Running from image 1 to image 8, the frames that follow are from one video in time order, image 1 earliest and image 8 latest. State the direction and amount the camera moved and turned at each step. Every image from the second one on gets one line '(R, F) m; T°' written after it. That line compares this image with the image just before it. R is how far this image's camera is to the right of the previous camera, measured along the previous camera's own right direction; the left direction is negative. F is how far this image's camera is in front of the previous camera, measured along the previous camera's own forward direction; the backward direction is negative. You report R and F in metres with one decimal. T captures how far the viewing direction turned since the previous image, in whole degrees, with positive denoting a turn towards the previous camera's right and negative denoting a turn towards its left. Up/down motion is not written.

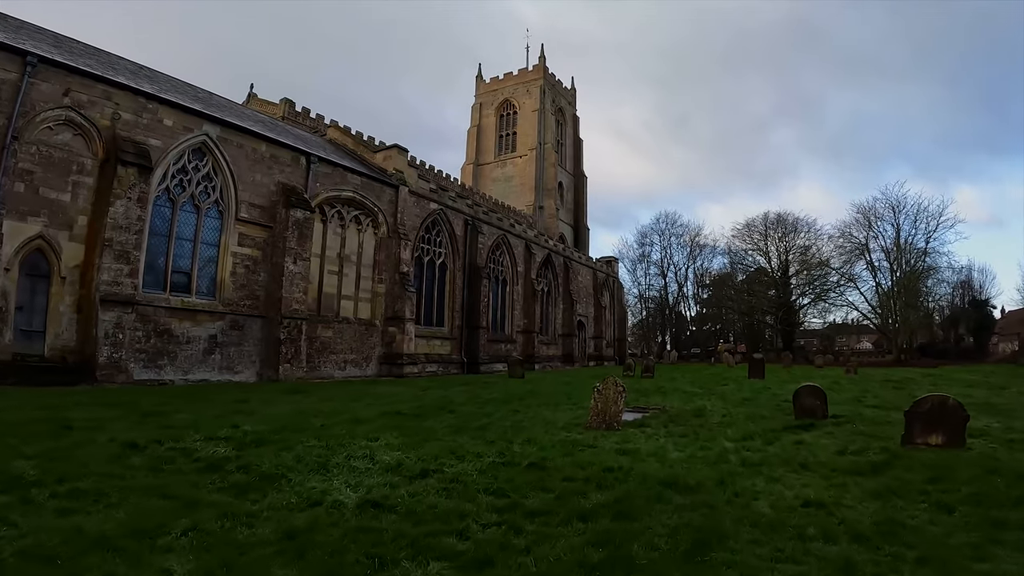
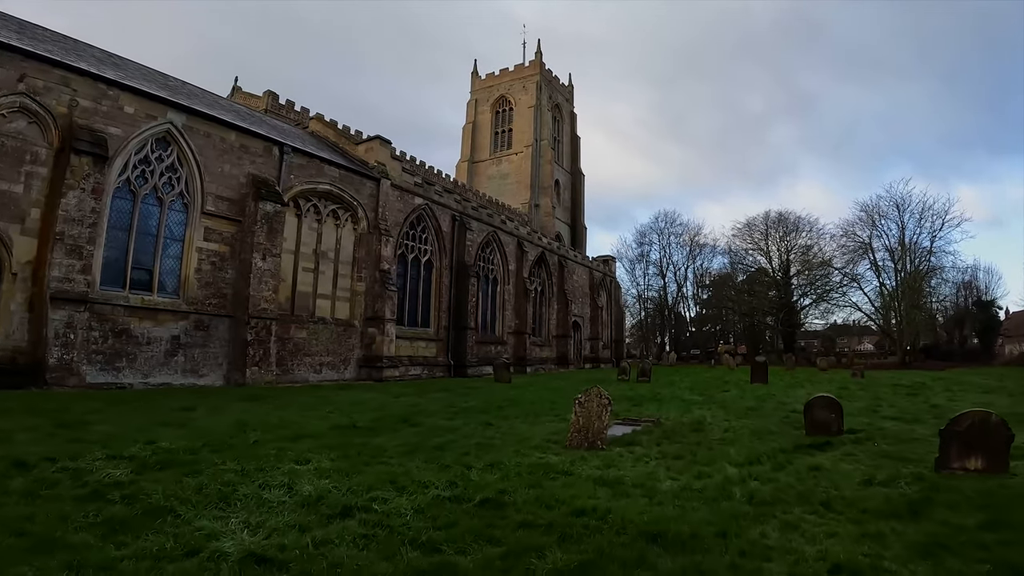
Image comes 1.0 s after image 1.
(+0.4, +0.9) m; 0°
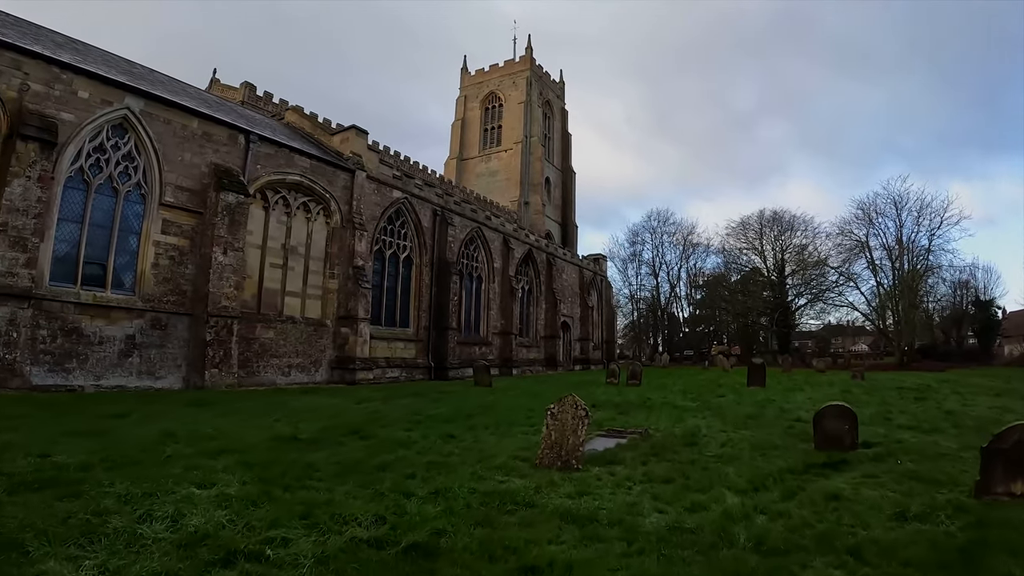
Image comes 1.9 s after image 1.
(+0.3, +0.9) m; +1°
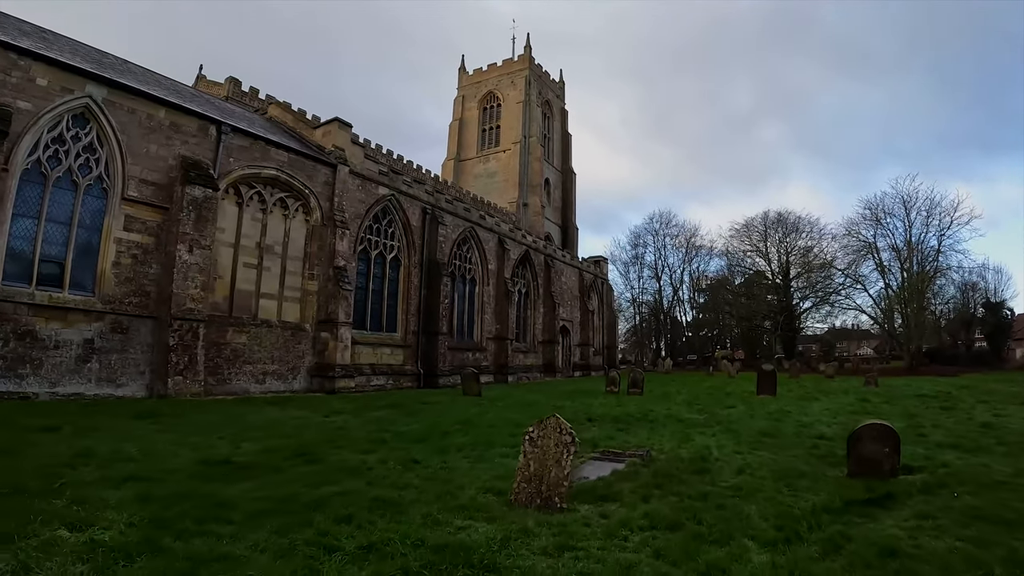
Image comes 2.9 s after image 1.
(+0.3, +0.9) m; 0°
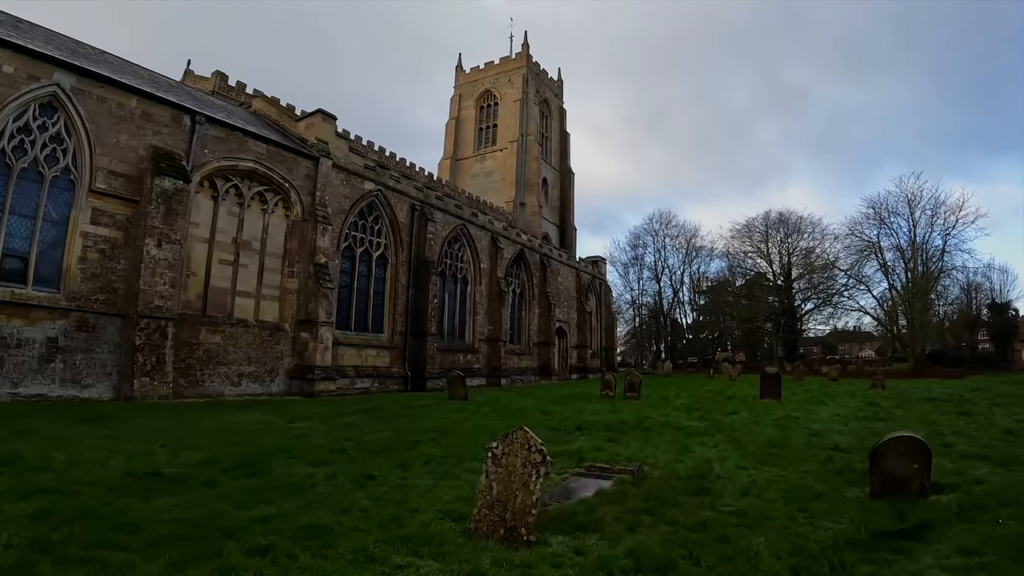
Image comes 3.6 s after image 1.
(+0.3, +0.7) m; 0°
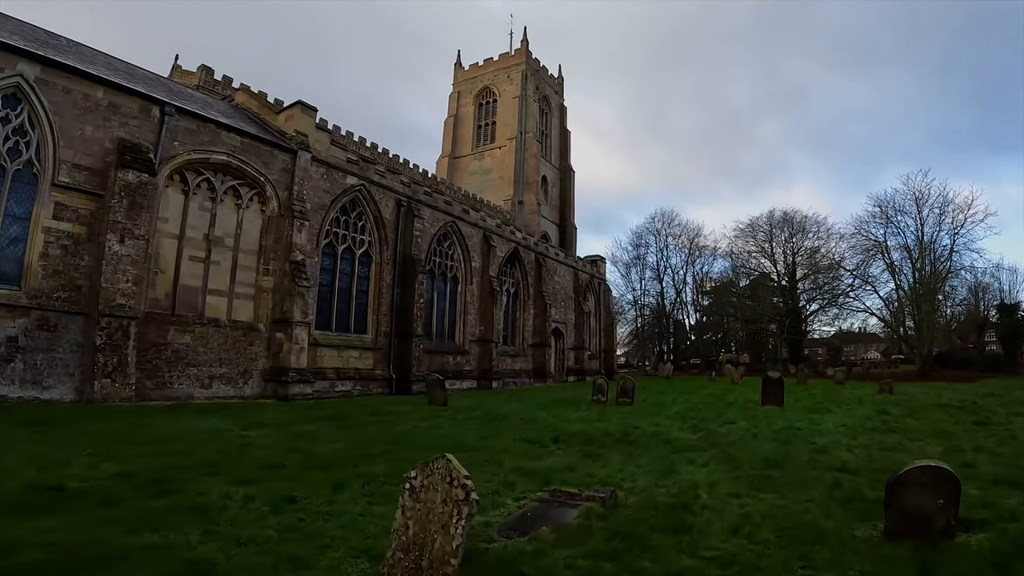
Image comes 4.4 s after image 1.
(+0.4, +0.7) m; 0°
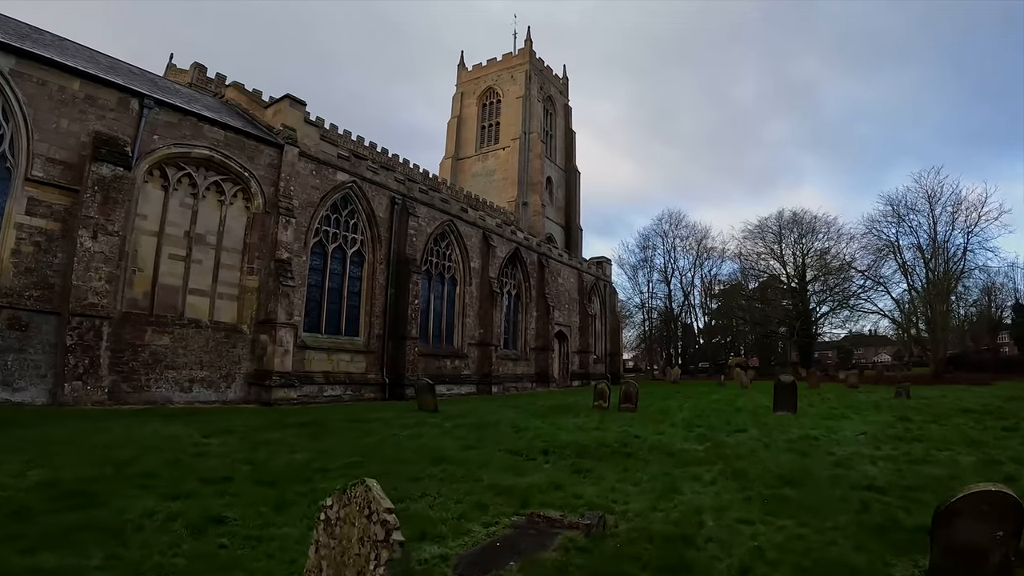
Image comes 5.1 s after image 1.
(+0.3, +0.6) m; -1°
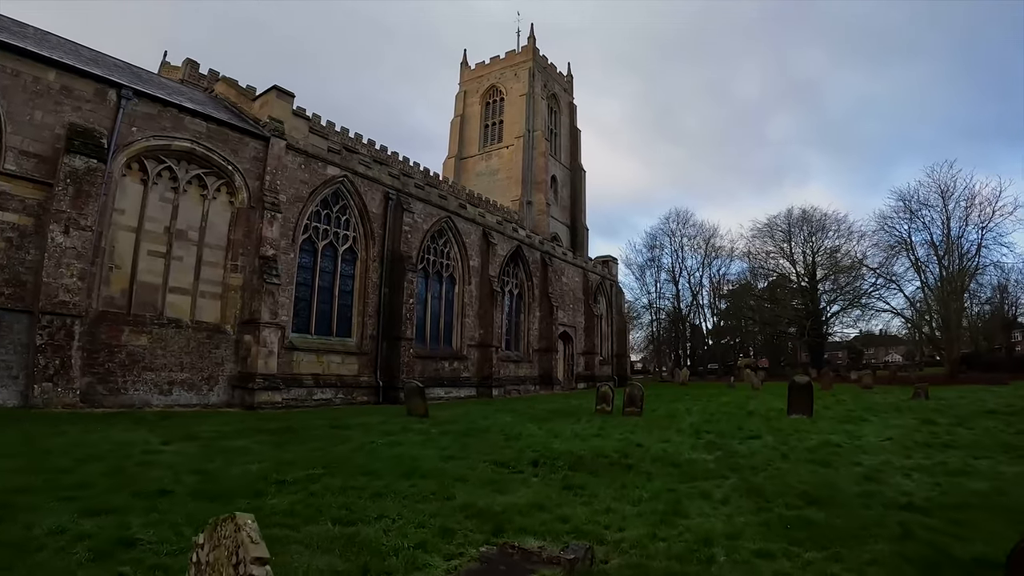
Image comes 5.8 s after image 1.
(+0.2, +0.6) m; -1°
